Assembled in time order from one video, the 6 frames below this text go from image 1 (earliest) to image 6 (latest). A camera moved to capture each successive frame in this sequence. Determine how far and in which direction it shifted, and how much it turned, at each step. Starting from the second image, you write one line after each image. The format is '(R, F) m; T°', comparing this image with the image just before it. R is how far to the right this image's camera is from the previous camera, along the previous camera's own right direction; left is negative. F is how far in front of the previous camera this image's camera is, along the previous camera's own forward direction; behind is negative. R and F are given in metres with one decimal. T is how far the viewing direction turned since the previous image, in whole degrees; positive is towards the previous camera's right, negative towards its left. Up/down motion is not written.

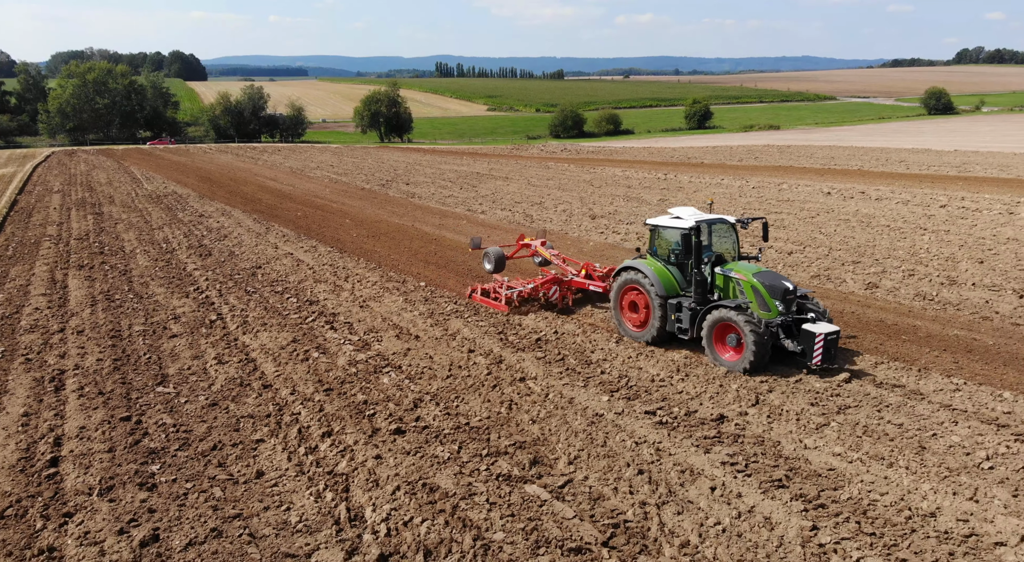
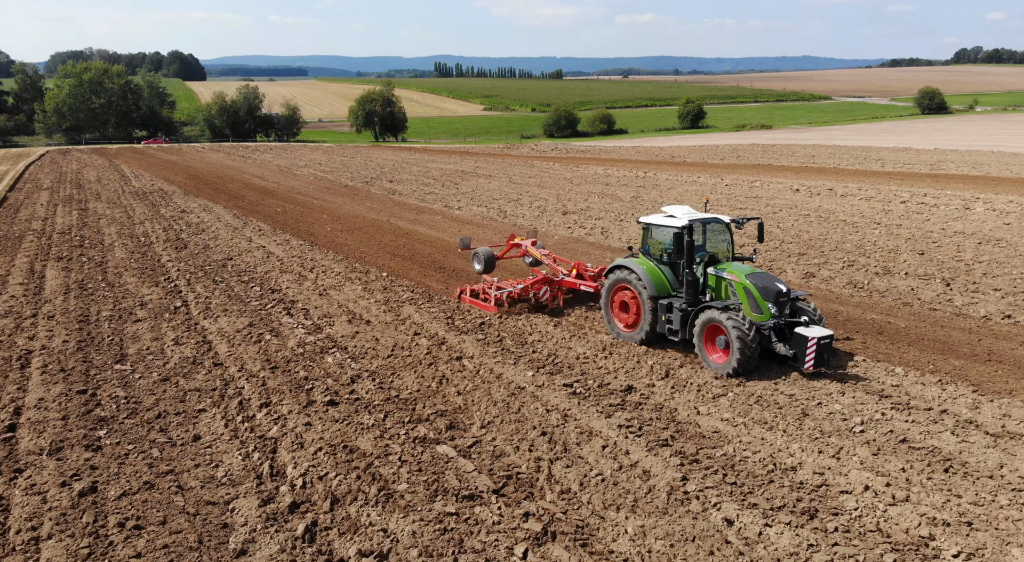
(+0.8, -0.6) m; 0°
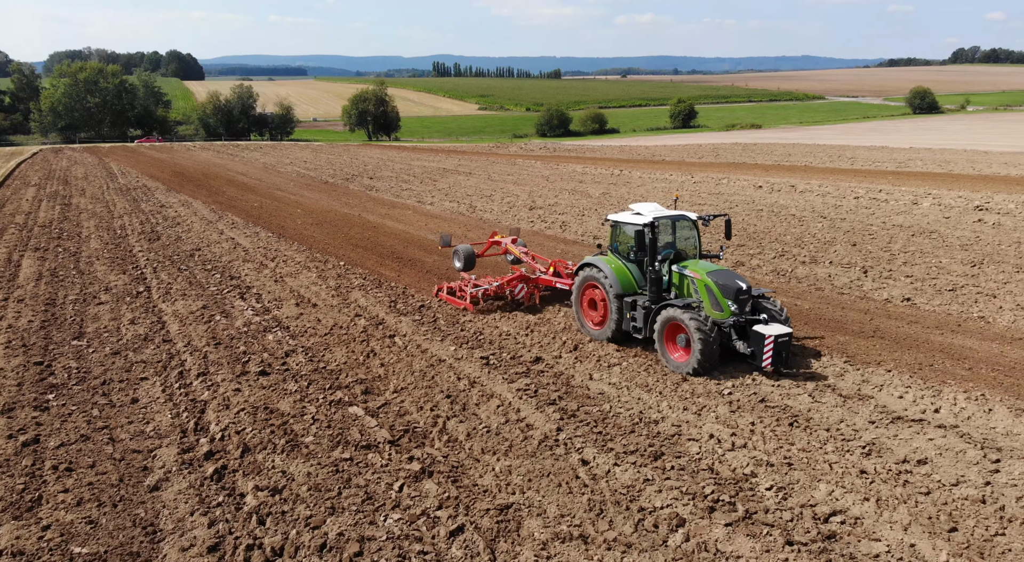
(+1.0, -0.8) m; 0°
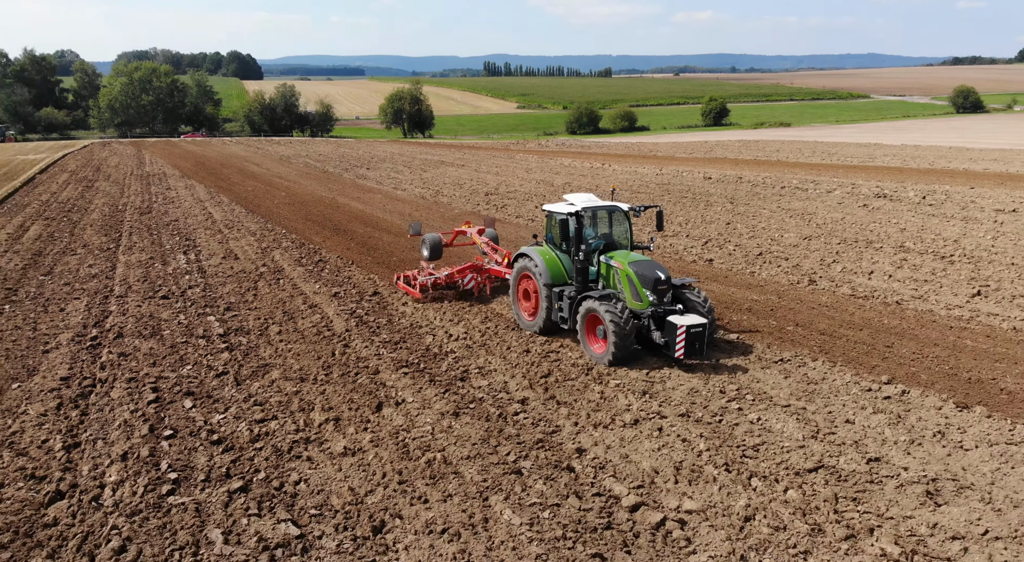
(+3.3, -2.6) m; -4°
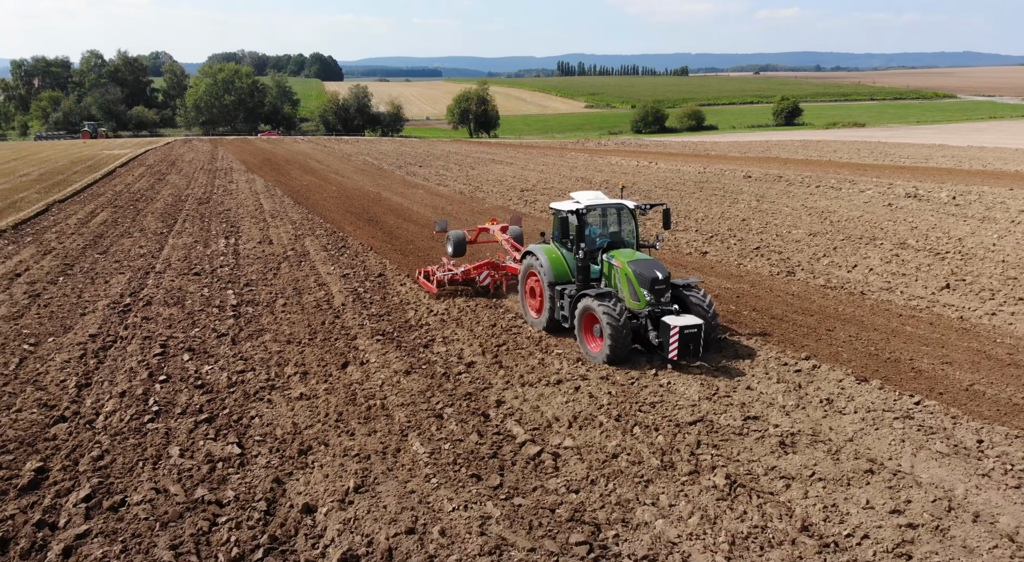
(+1.3, -0.9) m; -5°
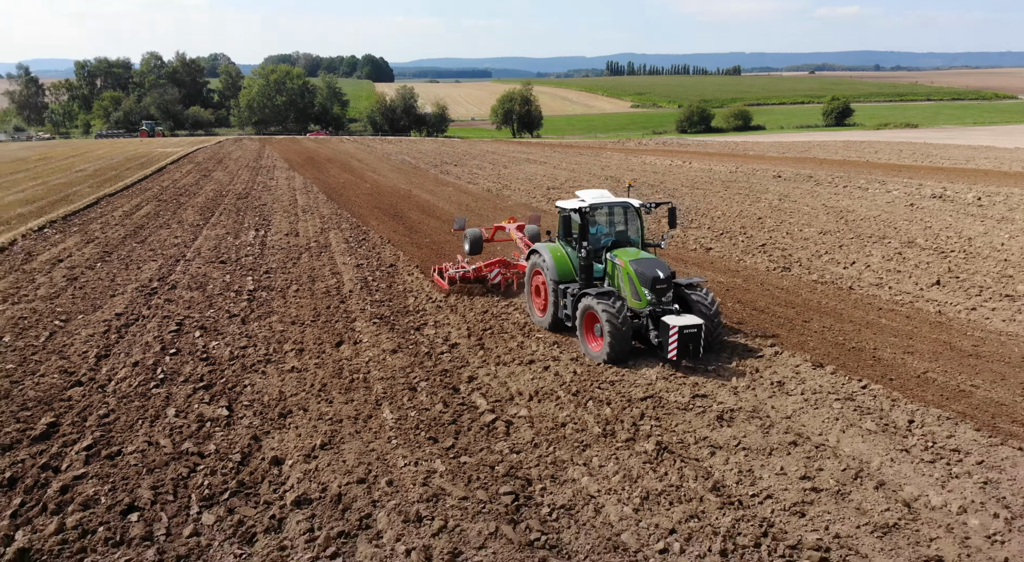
(+0.8, -0.5) m; -4°
